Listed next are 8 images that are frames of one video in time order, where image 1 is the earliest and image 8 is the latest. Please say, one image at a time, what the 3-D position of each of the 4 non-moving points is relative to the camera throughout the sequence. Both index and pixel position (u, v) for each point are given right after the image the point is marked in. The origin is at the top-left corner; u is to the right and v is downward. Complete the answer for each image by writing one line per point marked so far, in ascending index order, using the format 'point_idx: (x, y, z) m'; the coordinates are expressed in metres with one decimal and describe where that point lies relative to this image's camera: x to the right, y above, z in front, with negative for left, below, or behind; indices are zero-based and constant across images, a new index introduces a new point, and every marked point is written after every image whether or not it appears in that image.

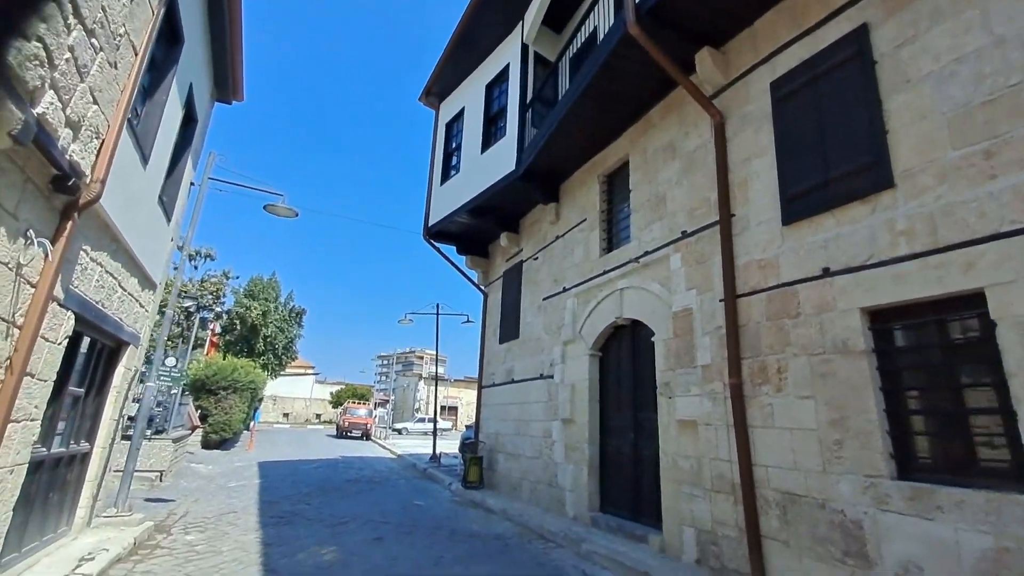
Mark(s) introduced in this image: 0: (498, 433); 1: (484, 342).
0: (-0.3, -3.0, +10.1) m
1: (-0.8, -1.3, +11.8) m
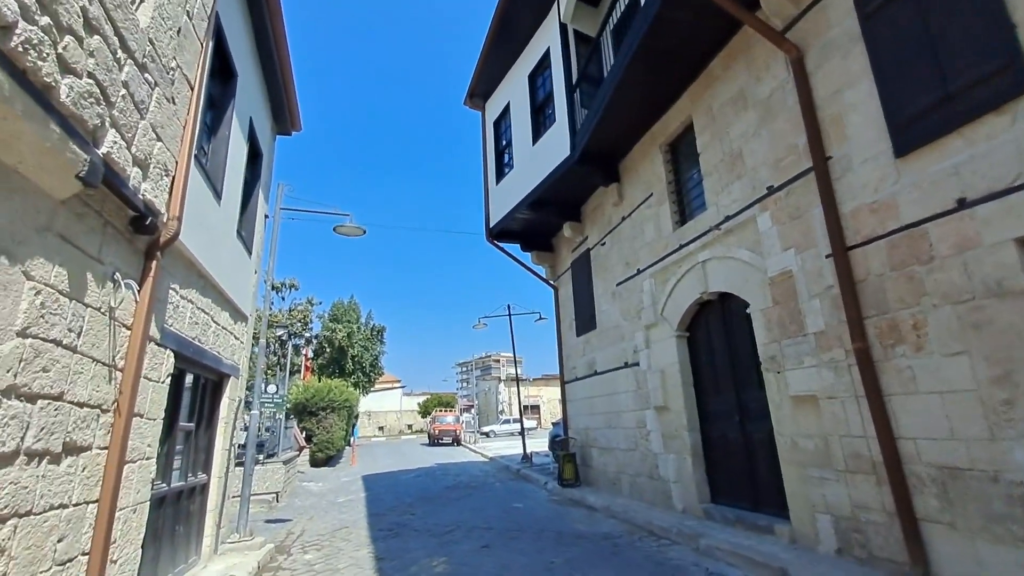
0: (+1.5, -2.8, +9.7) m
1: (+1.0, -1.2, +11.5) m
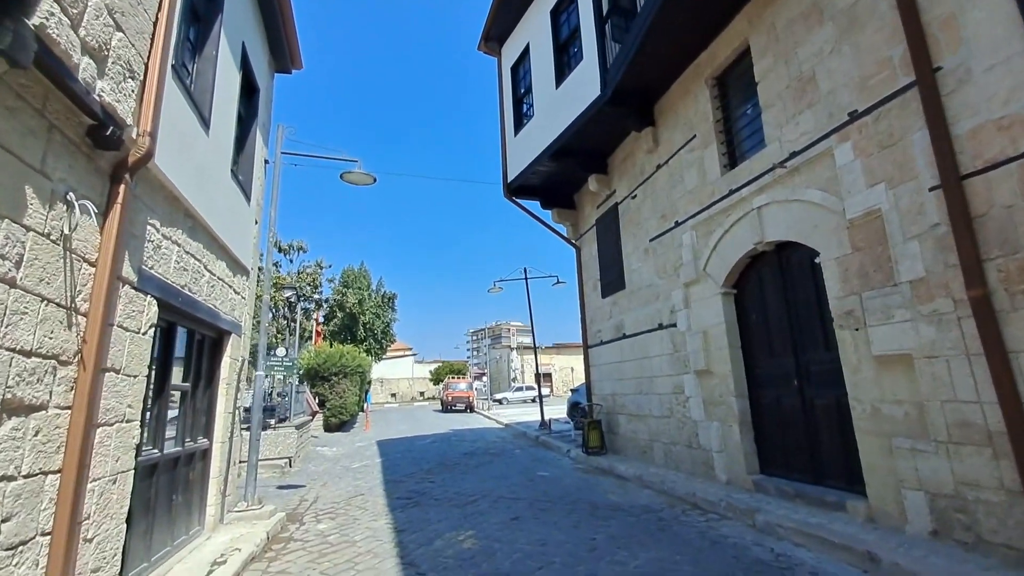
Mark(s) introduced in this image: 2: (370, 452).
0: (+1.9, -2.0, +9.1) m
1: (+1.5, -0.3, +10.9) m
2: (-3.5, -4.0, +11.9) m
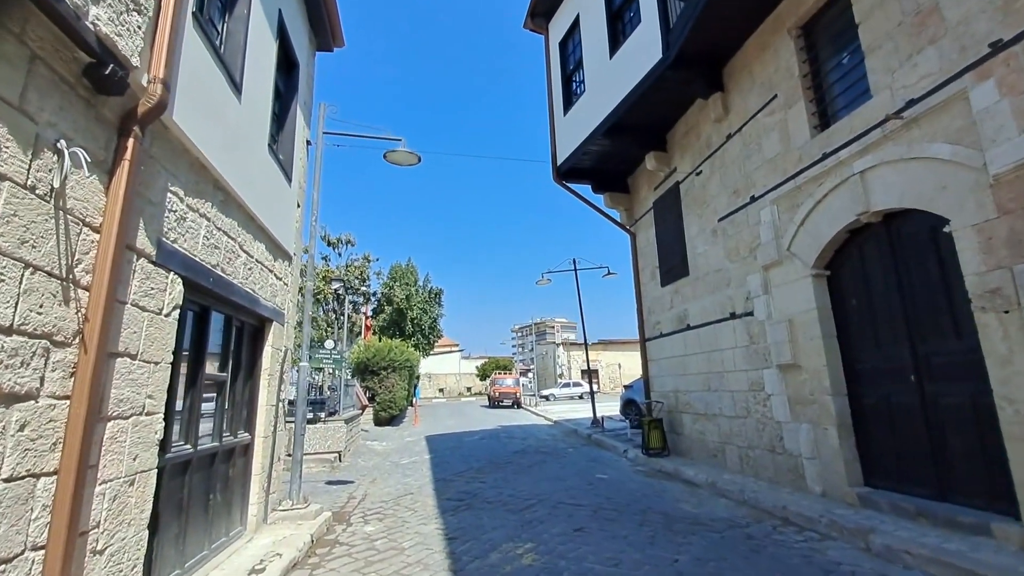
0: (+2.9, -1.8, +8.4) m
1: (+2.6, 0.0, +10.1) m
2: (-2.2, -3.8, +11.7) m
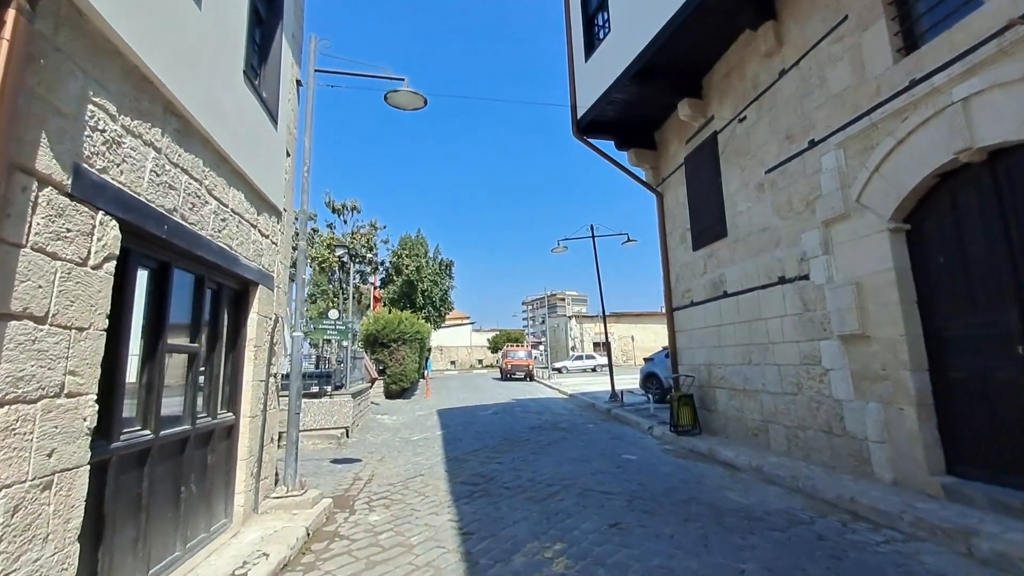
0: (+3.1, -1.2, +7.6) m
1: (+2.9, +0.6, +9.3) m
2: (-1.9, -3.1, +11.1) m
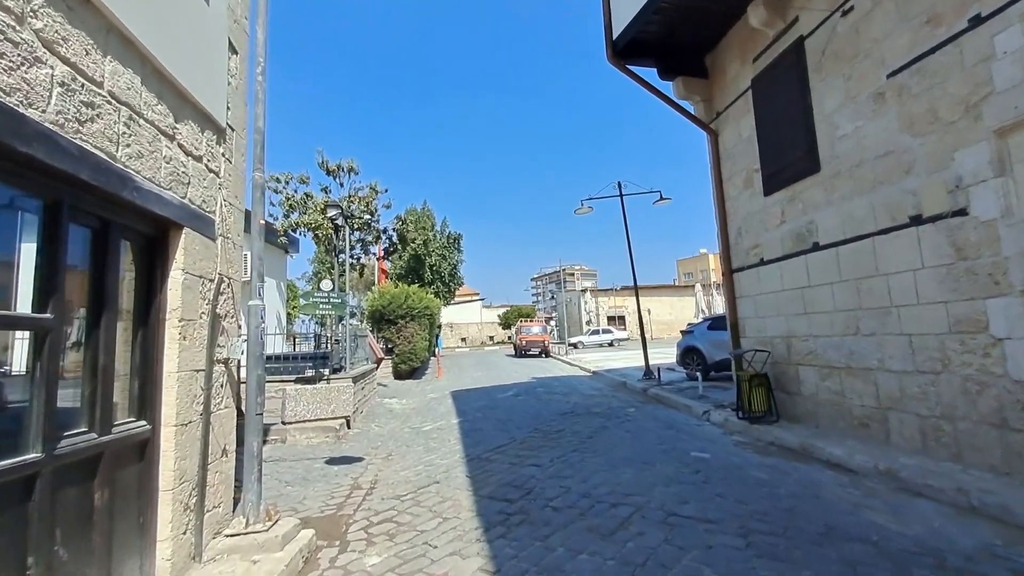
0: (+3.5, -0.6, +6.1) m
1: (+3.3, +1.3, +7.7) m
2: (-1.4, -2.4, +9.8) m
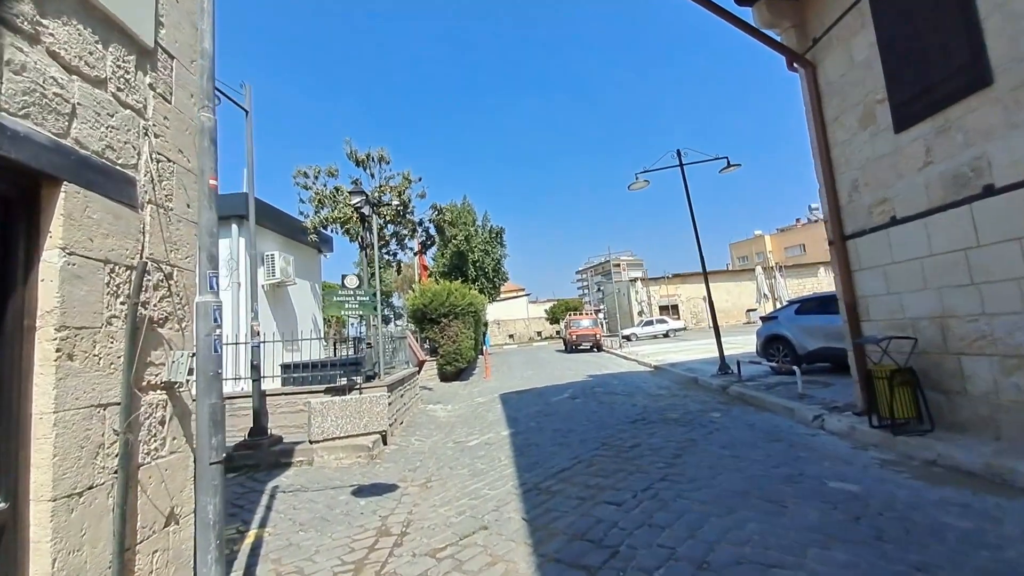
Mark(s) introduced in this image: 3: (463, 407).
0: (+4.1, -0.2, +4.5) m
1: (+3.9, +1.6, +6.1) m
2: (-0.4, -2.2, +8.7) m
3: (-1.0, -2.4, +9.8) m
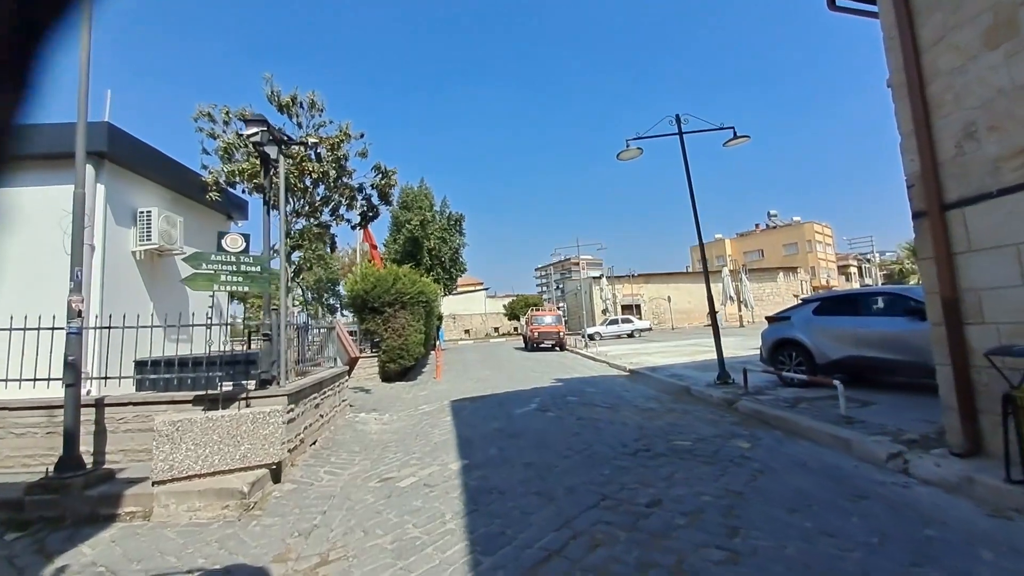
0: (+3.9, -0.2, +2.9) m
1: (+3.6, +1.8, +4.4) m
2: (-1.0, -1.9, +6.6) m
3: (-1.8, -2.1, +7.7) m
